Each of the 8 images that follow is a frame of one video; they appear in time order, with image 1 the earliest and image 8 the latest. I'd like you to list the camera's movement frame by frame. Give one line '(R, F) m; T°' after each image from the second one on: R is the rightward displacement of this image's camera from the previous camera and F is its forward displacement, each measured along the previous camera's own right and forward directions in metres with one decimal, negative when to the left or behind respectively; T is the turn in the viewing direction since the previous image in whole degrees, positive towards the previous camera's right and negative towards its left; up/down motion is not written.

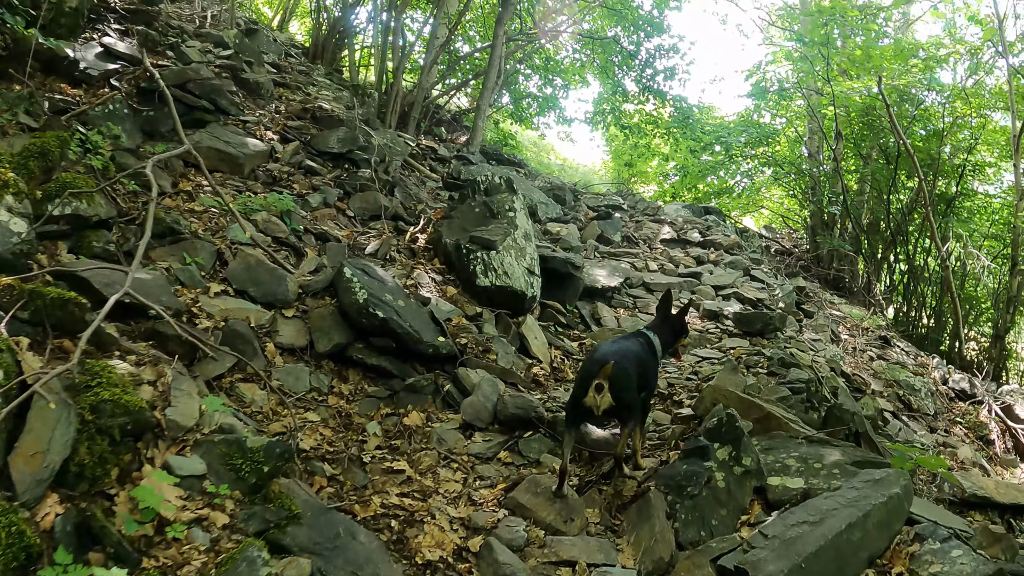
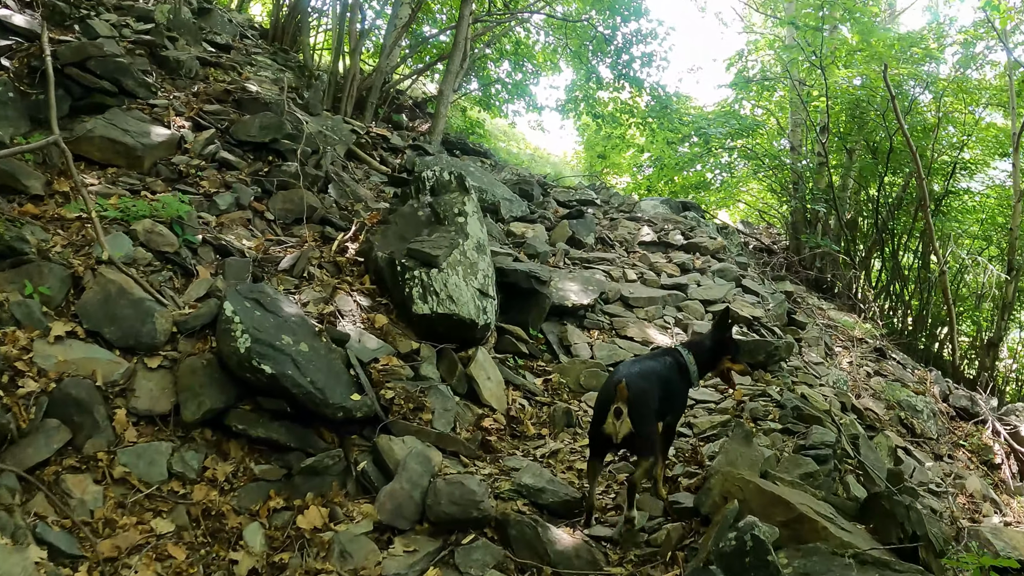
(+0.1, +0.8) m; +2°
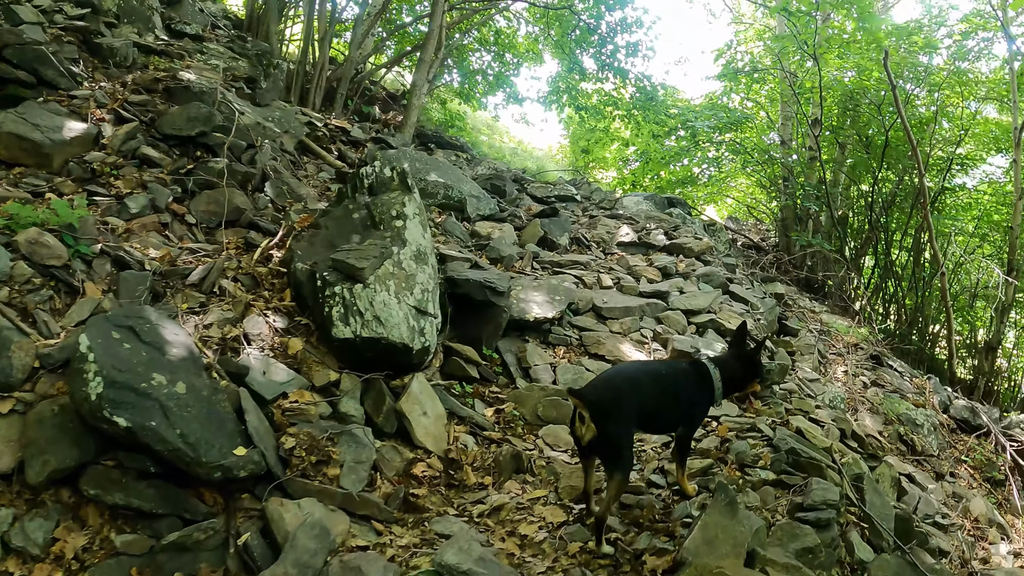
(+0.1, +0.5) m; +1°
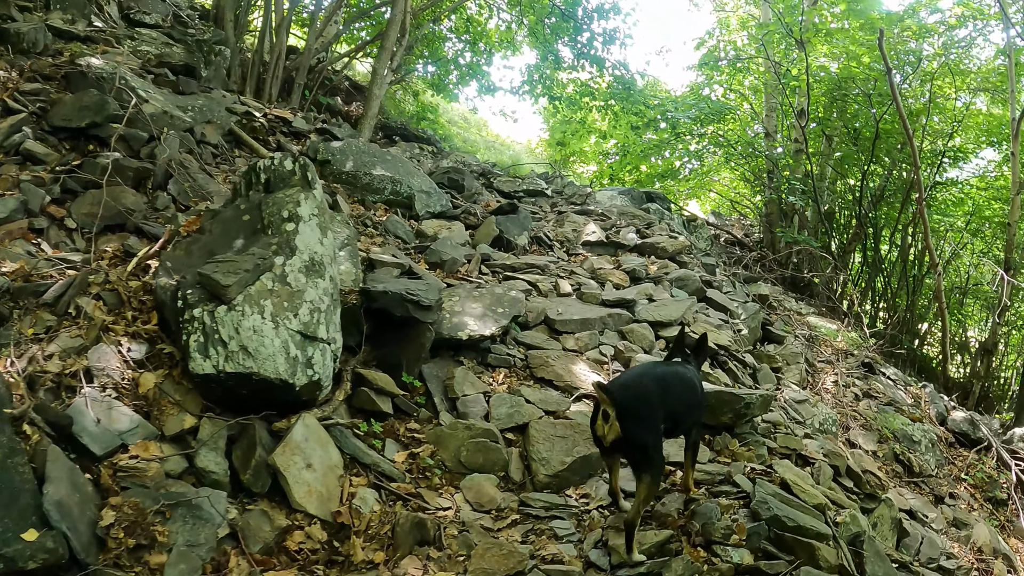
(+0.2, +0.6) m; +1°
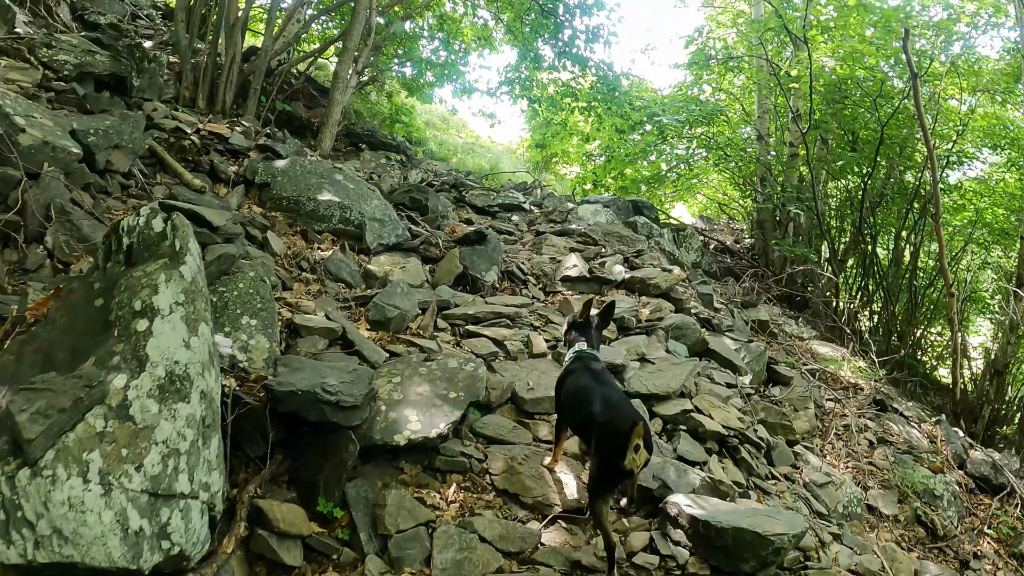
(+0.1, +0.7) m; +1°
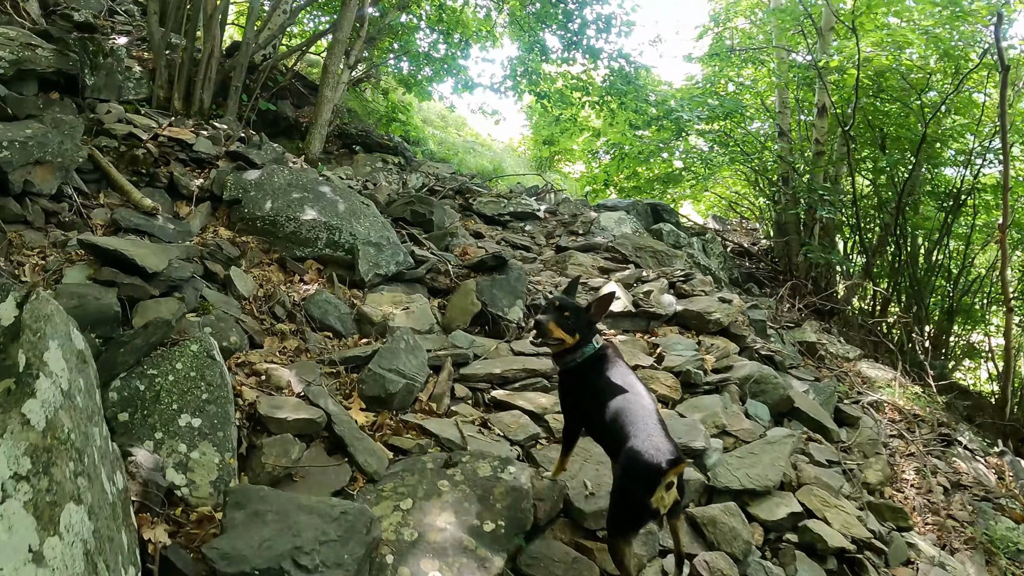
(-0.1, +0.8) m; 0°
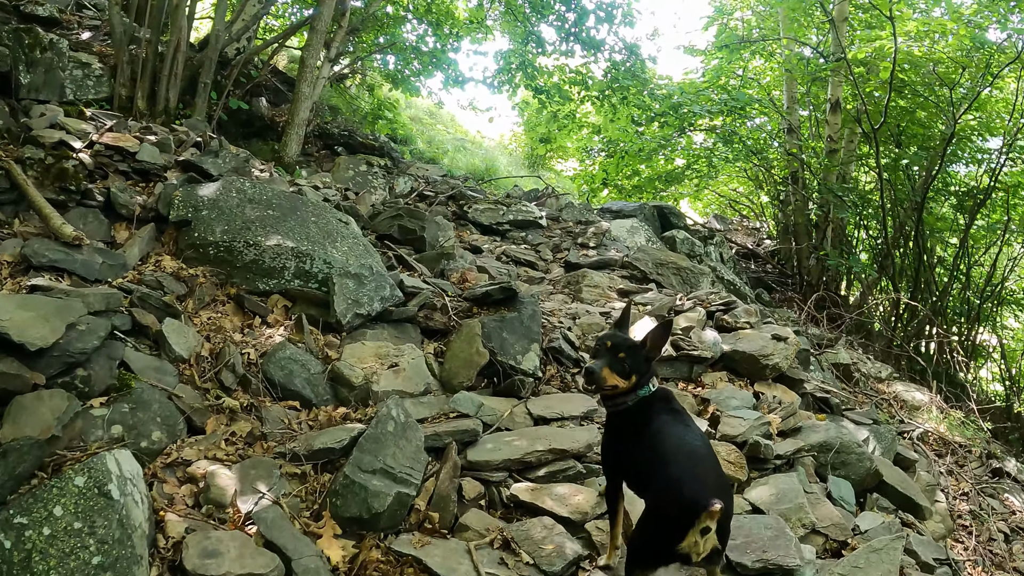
(-0.1, +0.7) m; +1°
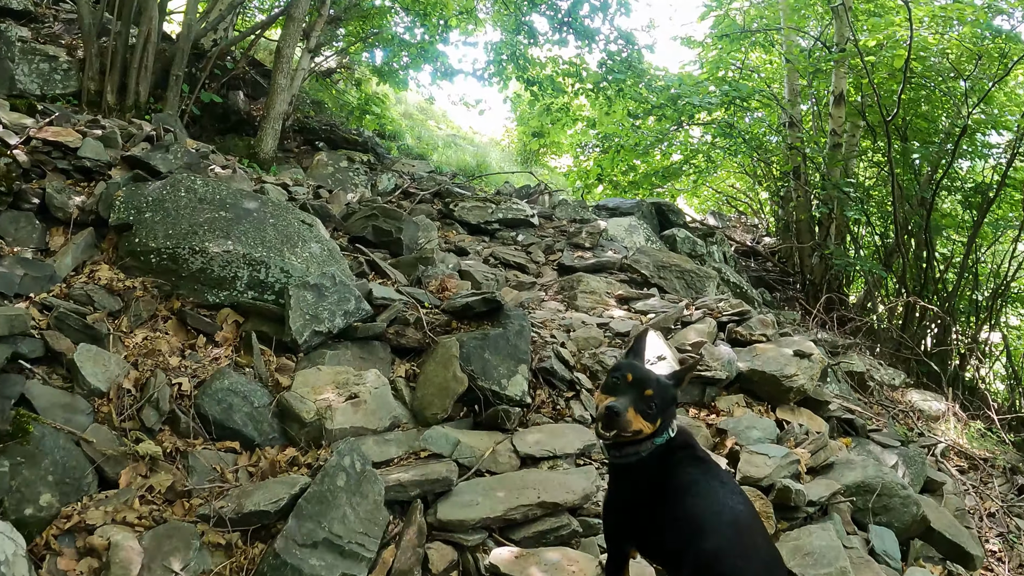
(0.0, +0.4) m; 0°
